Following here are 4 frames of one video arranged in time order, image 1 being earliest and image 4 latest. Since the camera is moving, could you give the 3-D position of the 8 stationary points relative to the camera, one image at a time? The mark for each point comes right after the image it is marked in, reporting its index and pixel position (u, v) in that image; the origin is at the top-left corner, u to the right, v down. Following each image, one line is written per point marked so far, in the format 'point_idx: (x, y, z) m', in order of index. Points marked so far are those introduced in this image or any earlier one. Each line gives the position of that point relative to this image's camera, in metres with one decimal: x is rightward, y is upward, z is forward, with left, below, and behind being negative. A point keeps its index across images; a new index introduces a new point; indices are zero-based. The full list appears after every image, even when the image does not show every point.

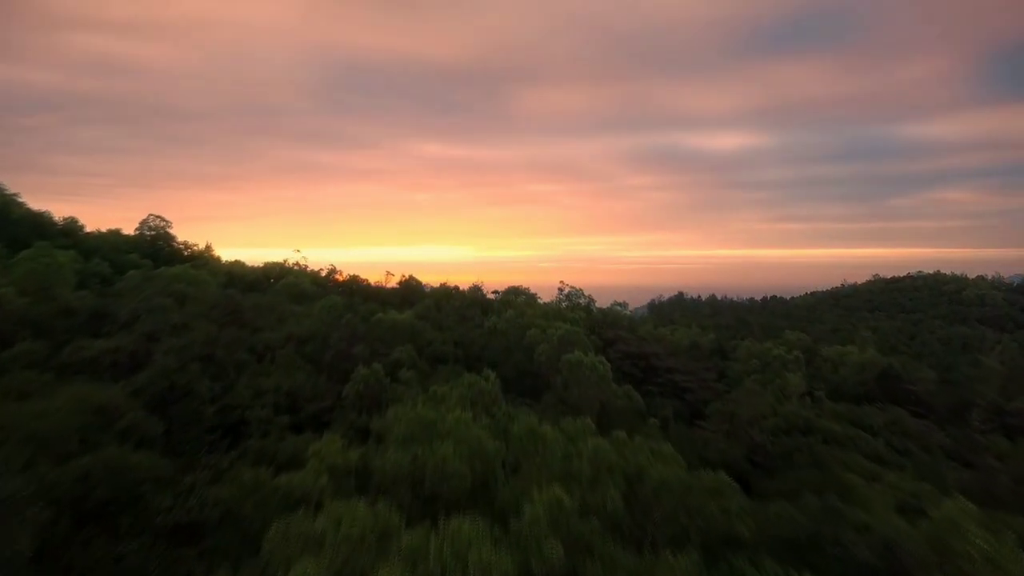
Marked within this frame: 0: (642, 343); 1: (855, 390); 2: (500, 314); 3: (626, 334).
0: (+3.1, -1.3, +18.0) m
1: (+7.4, -2.2, +15.9) m
2: (-0.2, -0.5, +14.6) m
3: (+2.8, -1.1, +18.4) m
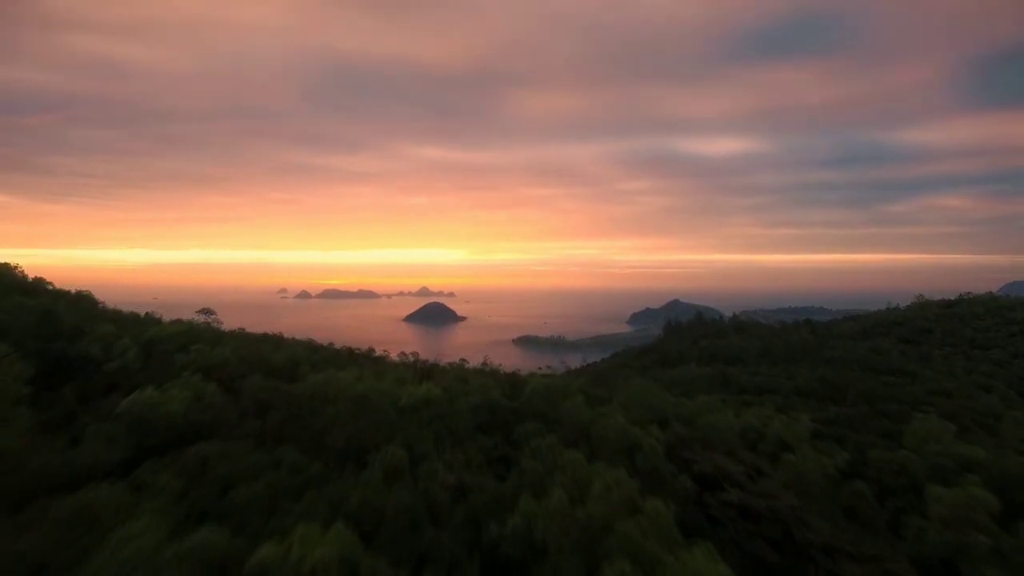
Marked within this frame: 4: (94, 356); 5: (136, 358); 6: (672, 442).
0: (+3.6, -2.8, +10.9) m
1: (+7.8, -3.6, +8.7) m
2: (+0.3, -2.0, +7.4) m
3: (+3.3, -2.6, +11.2) m
4: (-6.2, -1.0, +11.0) m
5: (-5.9, -1.0, +11.6) m
6: (+2.4, -2.4, +11.3) m
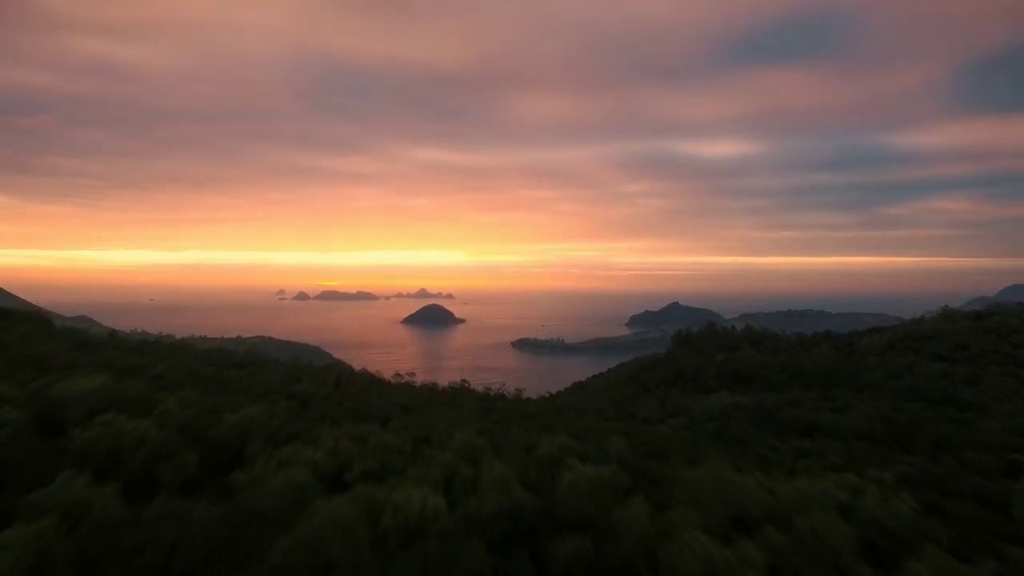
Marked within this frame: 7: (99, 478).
0: (+3.9, -3.4, +7.6) m
1: (+8.1, -4.2, +5.5) m
2: (+0.6, -2.5, +4.1) m
3: (+3.6, -3.2, +7.9) m
4: (-5.9, -1.6, +7.7) m
5: (-5.6, -1.6, +8.3) m
6: (+2.8, -2.9, +8.0) m
7: (-4.3, -1.9, +7.8) m
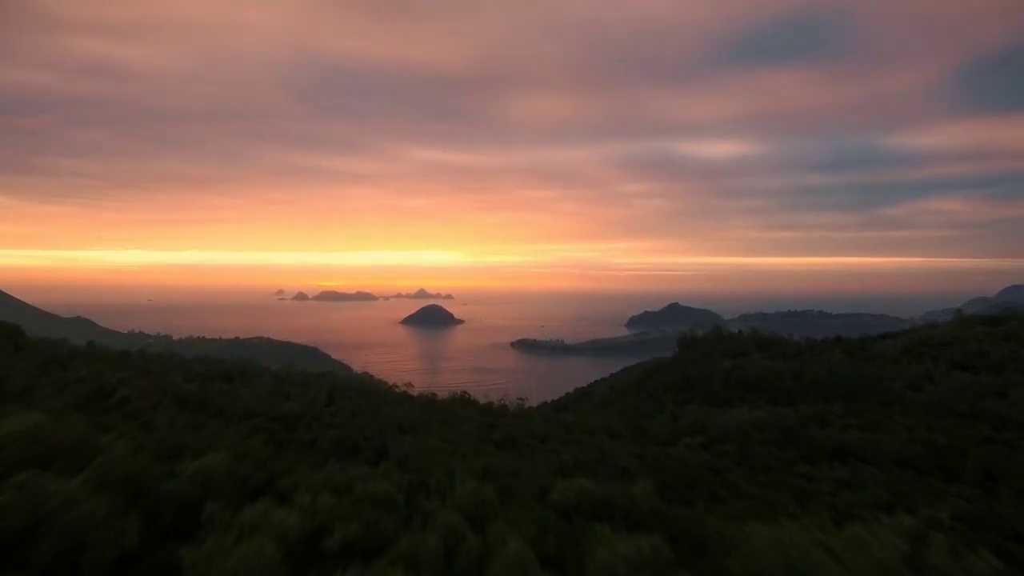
0: (+4.0, -3.6, +5.9) m
1: (+8.3, -4.5, +3.8) m
2: (+0.7, -2.8, +2.5) m
3: (+3.8, -3.5, +6.3) m
4: (-5.7, -1.8, +6.0) m
5: (-5.4, -1.9, +6.6) m
6: (+2.9, -3.2, +6.4) m
7: (-4.2, -2.2, +6.2) m
